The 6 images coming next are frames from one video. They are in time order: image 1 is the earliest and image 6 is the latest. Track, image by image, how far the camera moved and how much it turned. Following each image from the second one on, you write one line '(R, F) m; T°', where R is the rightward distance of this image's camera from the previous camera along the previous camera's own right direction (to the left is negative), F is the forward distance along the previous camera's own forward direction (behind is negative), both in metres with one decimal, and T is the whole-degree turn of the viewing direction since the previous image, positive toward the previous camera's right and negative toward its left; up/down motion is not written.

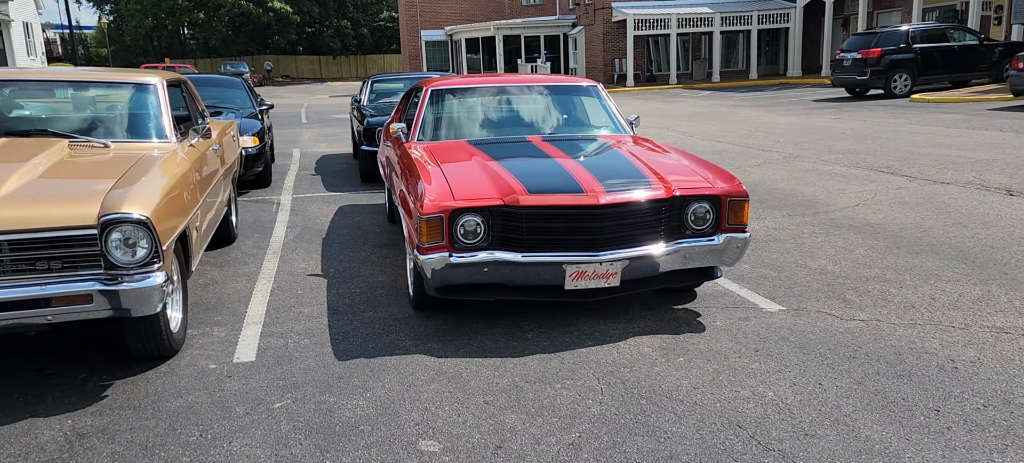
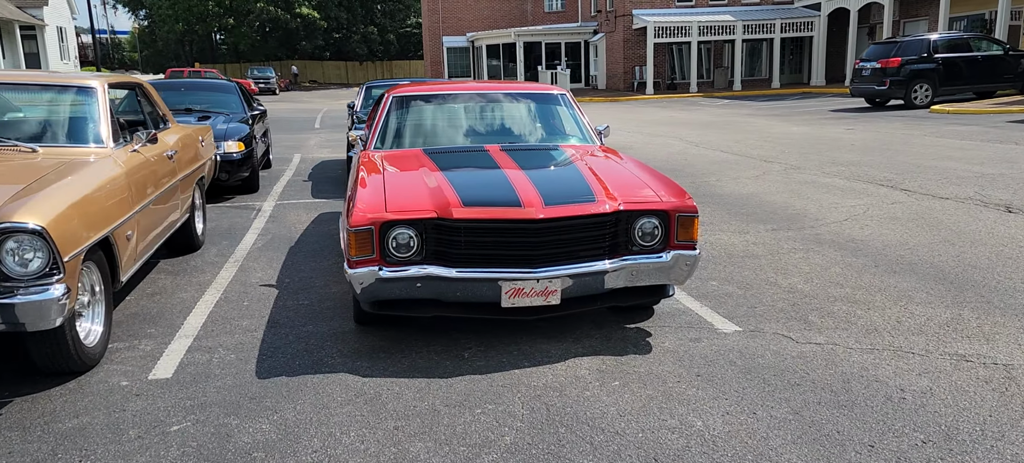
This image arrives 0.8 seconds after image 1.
(+0.4, +0.1) m; -2°
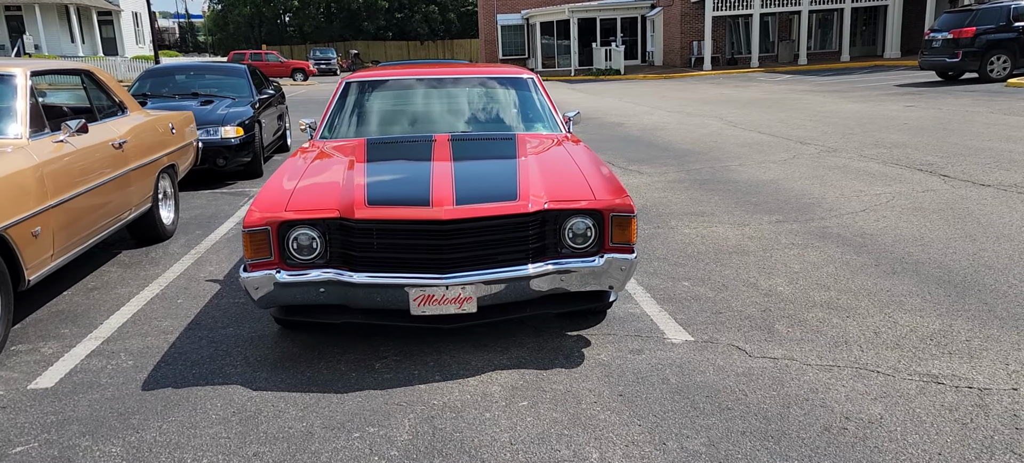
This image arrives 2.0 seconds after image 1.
(+0.7, +0.4) m; -5°
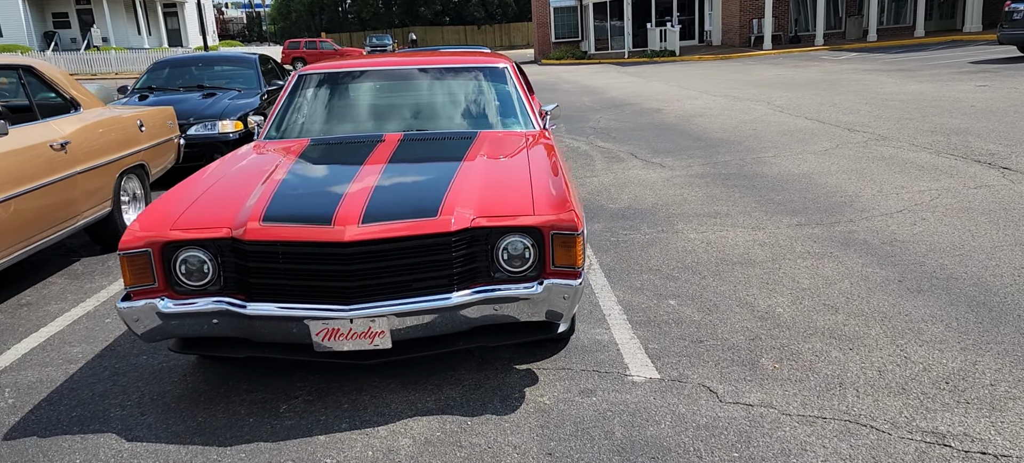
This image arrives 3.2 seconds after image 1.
(+0.6, +0.6) m; -5°
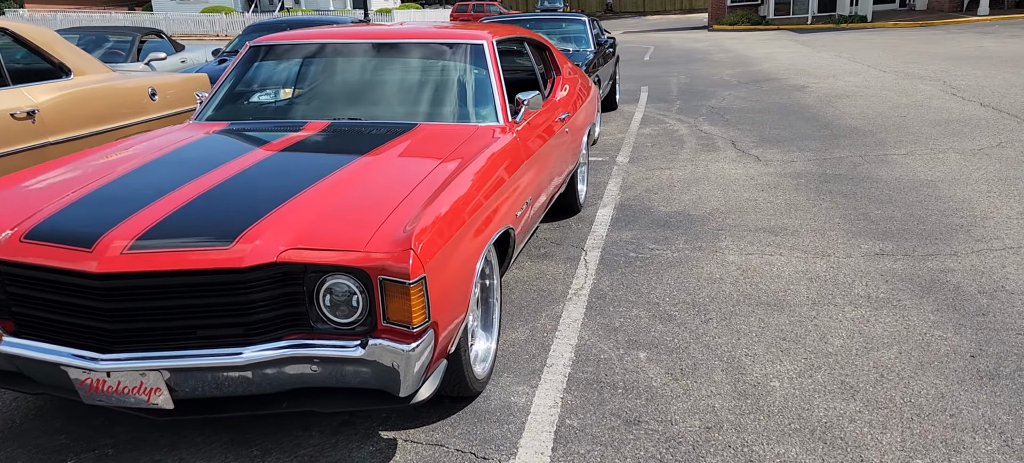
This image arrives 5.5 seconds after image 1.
(+1.1, +1.0) m; -13°
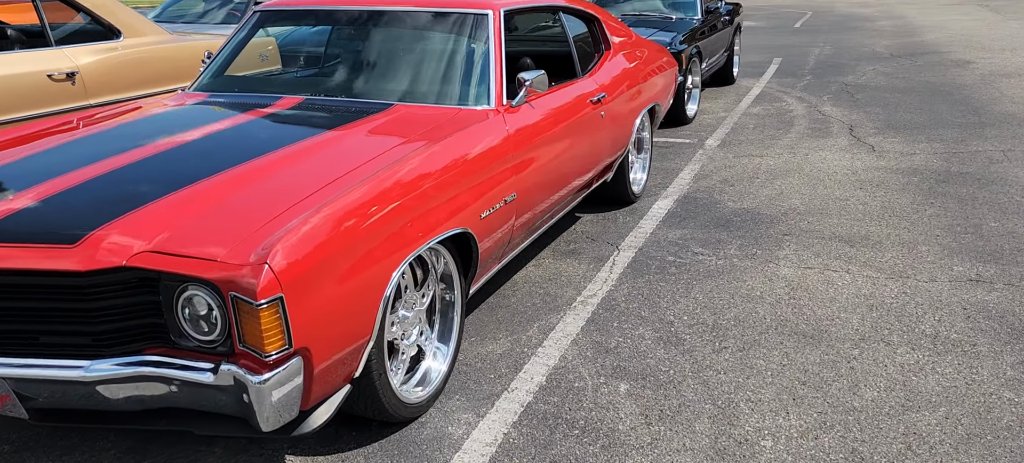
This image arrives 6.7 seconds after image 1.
(+0.7, +0.5) m; -11°
